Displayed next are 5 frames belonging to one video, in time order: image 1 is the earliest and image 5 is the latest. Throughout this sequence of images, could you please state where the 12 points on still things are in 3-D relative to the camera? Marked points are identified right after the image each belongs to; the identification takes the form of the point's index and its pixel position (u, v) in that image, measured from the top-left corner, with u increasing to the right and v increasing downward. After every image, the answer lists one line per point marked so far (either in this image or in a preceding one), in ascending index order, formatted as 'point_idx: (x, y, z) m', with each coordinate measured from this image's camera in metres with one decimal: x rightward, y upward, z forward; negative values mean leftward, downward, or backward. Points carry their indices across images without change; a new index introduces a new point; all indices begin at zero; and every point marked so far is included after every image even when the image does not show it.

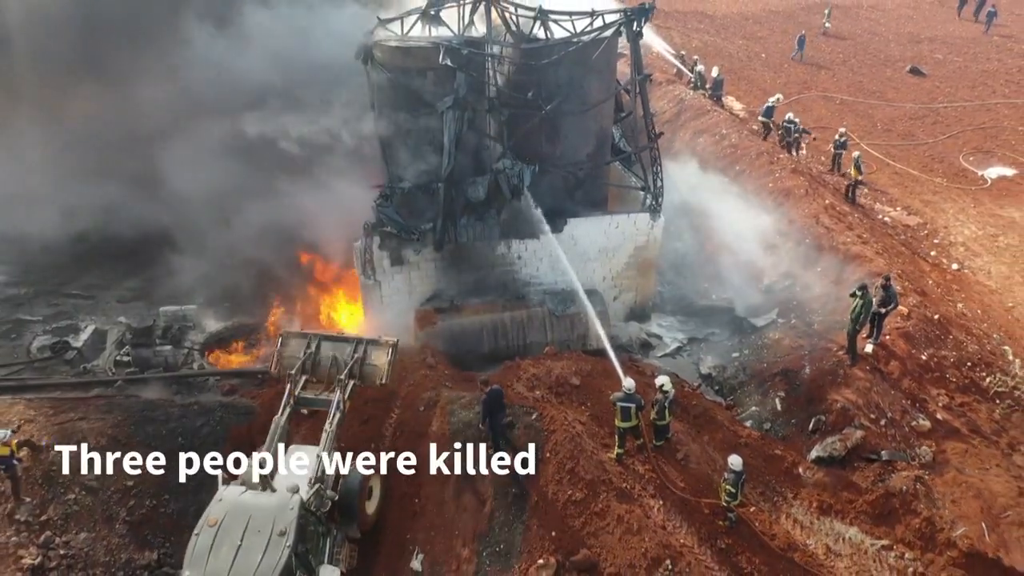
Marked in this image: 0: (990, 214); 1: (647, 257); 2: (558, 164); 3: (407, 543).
0: (+7.2, +1.1, +12.6) m
1: (+1.5, +0.4, +9.4) m
2: (+0.5, +1.3, +9.0) m
3: (-0.8, -2.0, +6.5) m
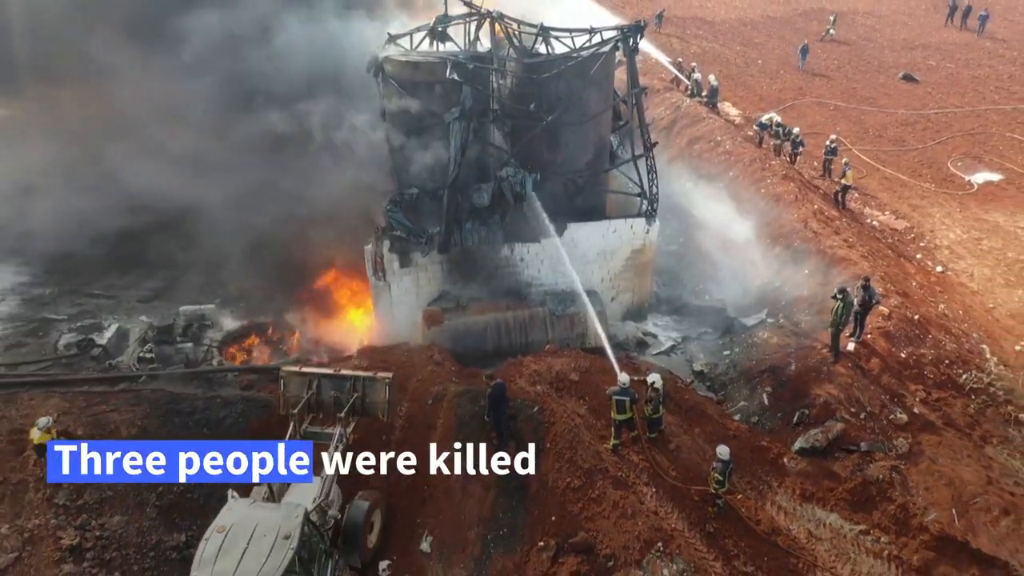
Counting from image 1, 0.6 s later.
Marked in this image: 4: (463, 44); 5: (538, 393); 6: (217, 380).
0: (+7.3, +1.1, +13.1) m
1: (+1.6, +0.4, +9.9) m
2: (+0.5, +1.3, +9.5) m
3: (-0.8, -2.0, +7.0) m
4: (-0.5, +2.7, +9.3) m
5: (+0.2, -1.0, +8.0) m
6: (-3.2, -1.0, +9.0) m
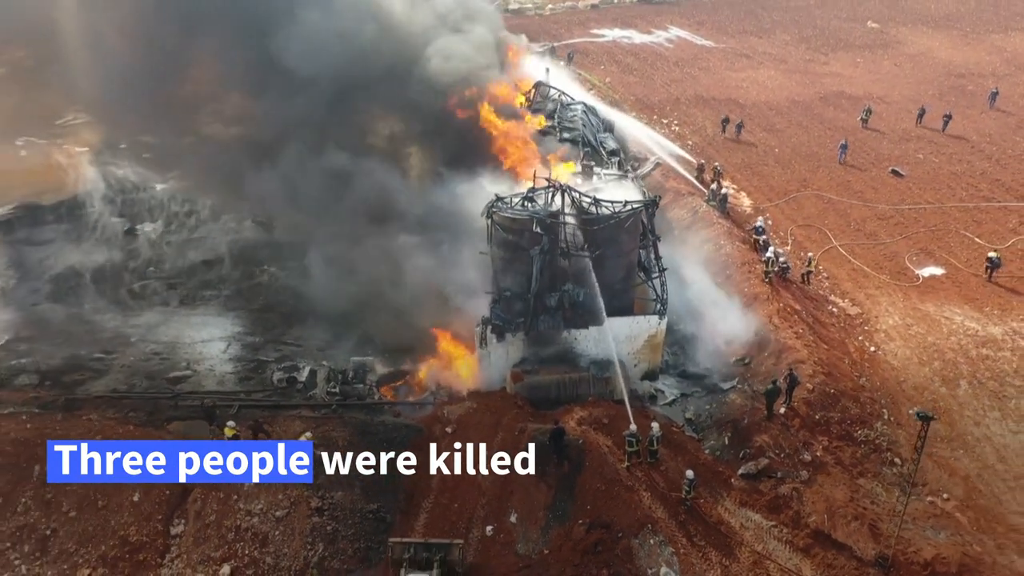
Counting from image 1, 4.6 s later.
0: (+8.5, -0.4, +17.7) m
1: (+2.6, -0.9, +14.9) m
2: (+1.6, +0.1, +14.5) m
3: (0.0, -3.2, +12.2) m
4: (+0.5, +1.5, +14.4) m
5: (+1.1, -2.2, +13.1) m
6: (-2.3, -2.1, +14.3) m
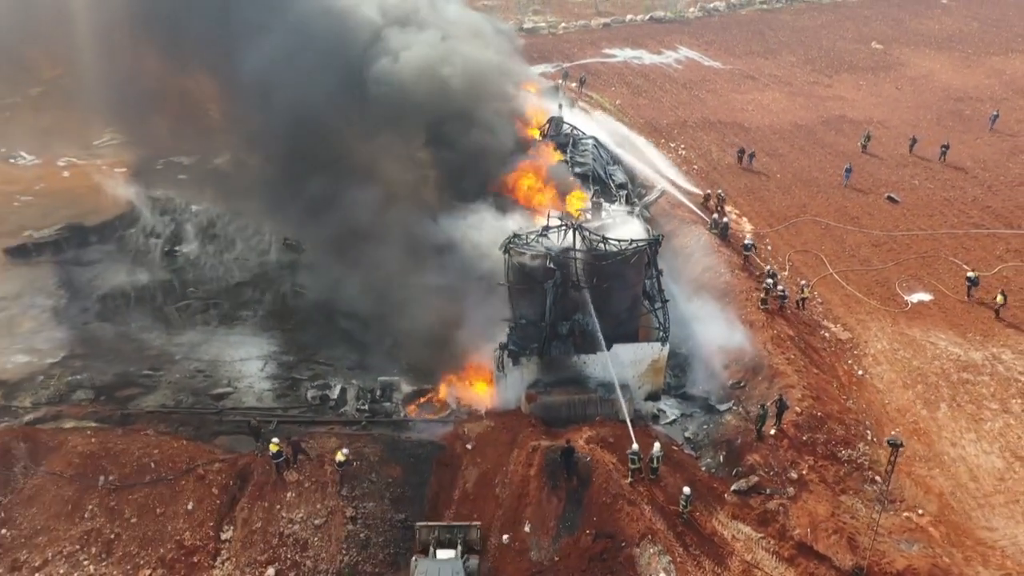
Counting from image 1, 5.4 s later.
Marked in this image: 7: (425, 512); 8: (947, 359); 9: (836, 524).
0: (+8.8, -1.0, +18.9) m
1: (+2.9, -1.5, +16.2) m
2: (+1.9, -0.5, +15.9) m
3: (+0.2, -3.8, +13.5) m
4: (+0.8, +0.9, +15.7) m
5: (+1.4, -2.8, +14.4) m
6: (-2.0, -2.6, +15.7) m
7: (-1.4, -3.7, +13.8) m
8: (+9.4, -1.5, +18.0) m
9: (+5.2, -3.8, +13.3) m
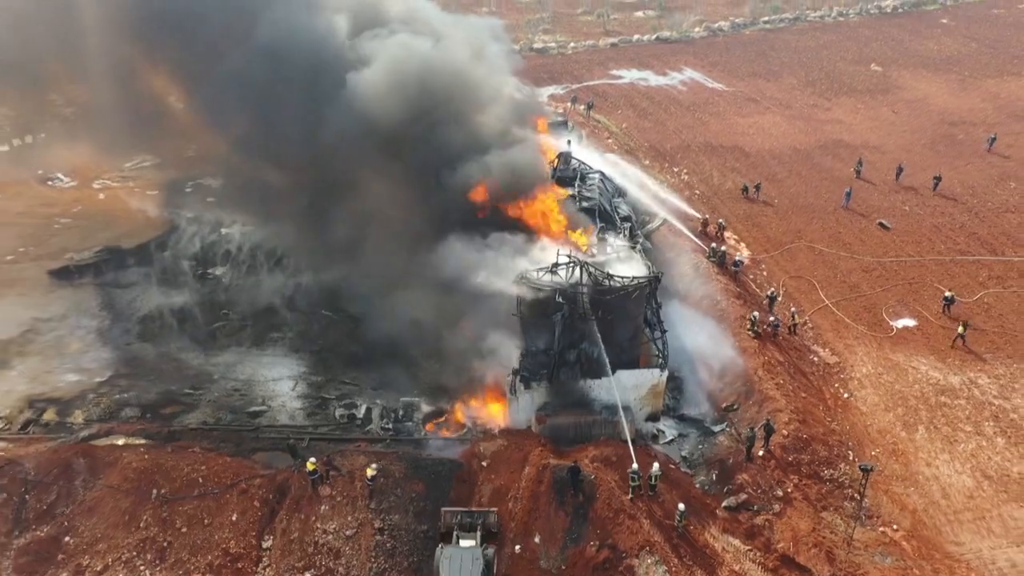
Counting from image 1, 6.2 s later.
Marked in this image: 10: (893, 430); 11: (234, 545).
0: (+9.1, -1.7, +20.3) m
1: (+3.1, -2.1, +17.7) m
2: (+2.1, -1.1, +17.3) m
3: (+0.4, -4.4, +15.0) m
4: (+1.1, +0.3, +17.2) m
5: (+1.6, -3.4, +15.9) m
6: (-1.8, -3.2, +17.2) m
7: (-1.2, -4.3, +15.3) m
8: (+9.7, -2.2, +19.4) m
9: (+5.4, -4.4, +14.8) m
10: (+8.2, -3.1, +17.9) m
11: (-4.9, -4.5, +14.6) m
